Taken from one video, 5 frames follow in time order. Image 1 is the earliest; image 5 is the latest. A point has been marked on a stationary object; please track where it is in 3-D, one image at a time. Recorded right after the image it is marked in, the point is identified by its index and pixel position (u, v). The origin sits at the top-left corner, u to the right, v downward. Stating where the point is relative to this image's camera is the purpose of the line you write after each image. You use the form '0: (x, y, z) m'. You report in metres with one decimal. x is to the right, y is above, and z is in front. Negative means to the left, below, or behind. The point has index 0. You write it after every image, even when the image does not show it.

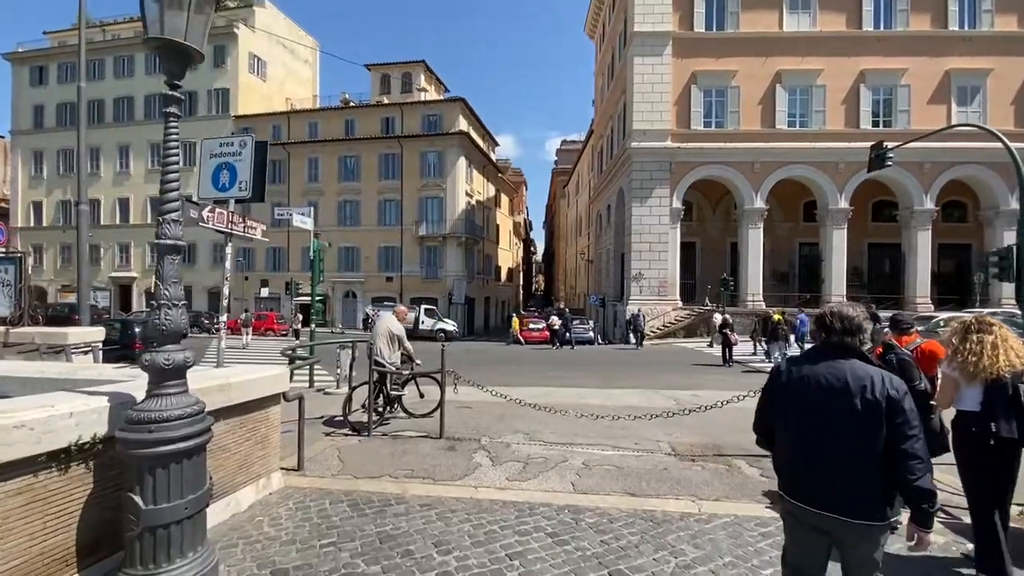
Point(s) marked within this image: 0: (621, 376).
0: (+2.8, -2.3, +14.4) m
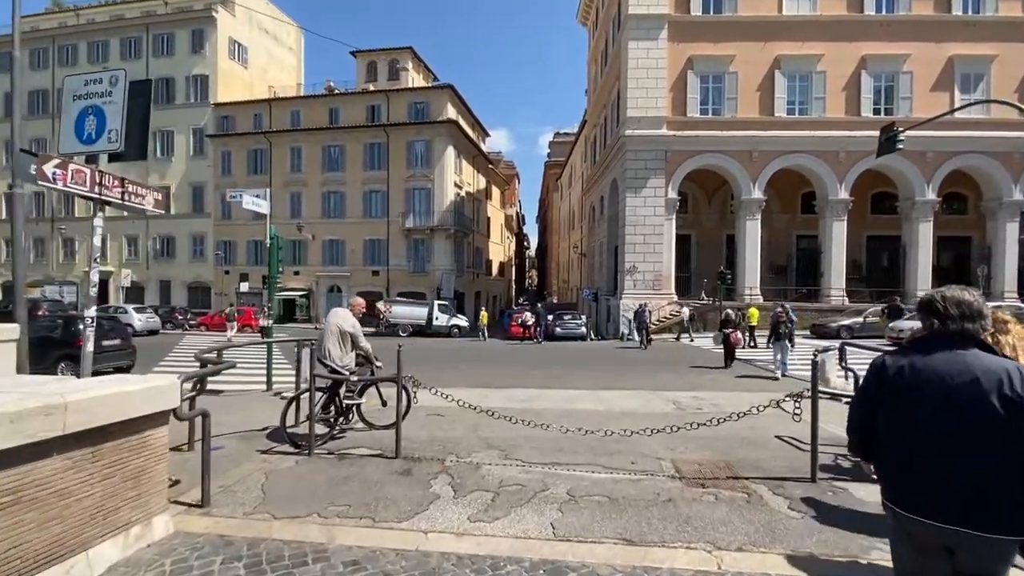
0: (+2.4, -2.1, +13.3) m
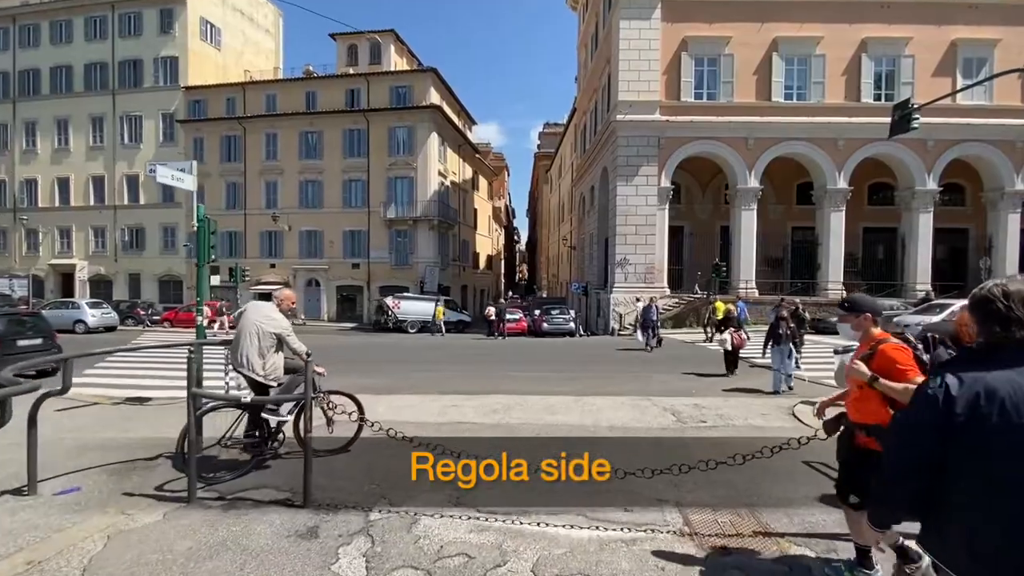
0: (+2.0, -1.9, +12.0) m
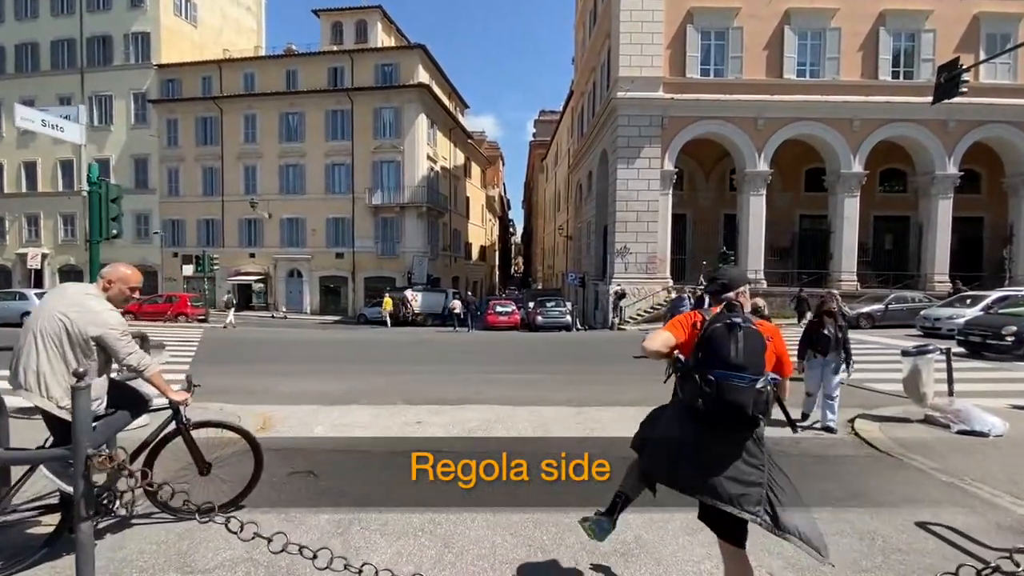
0: (+1.7, -1.7, +10.1) m
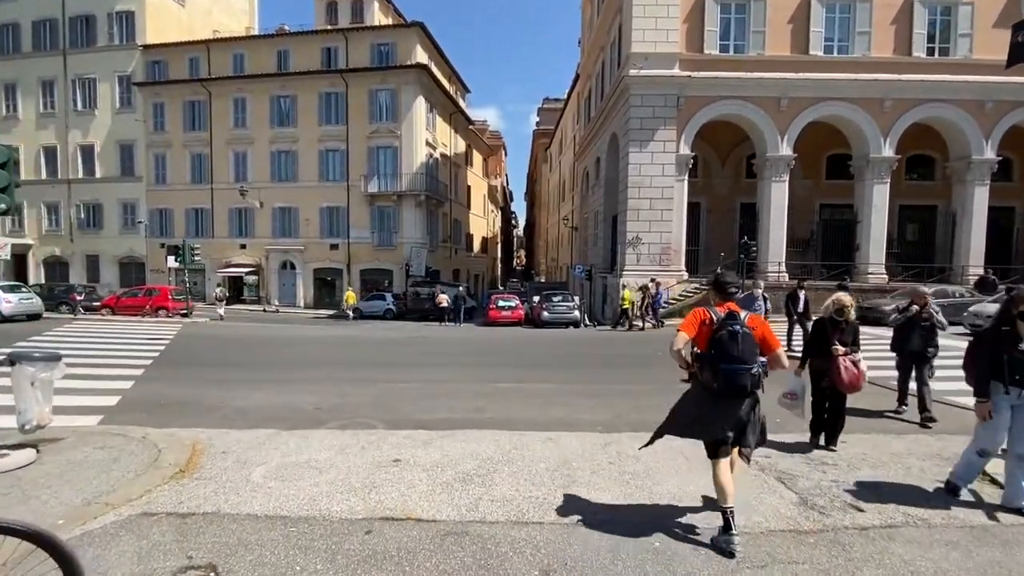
0: (+1.8, -1.6, +8.5) m
